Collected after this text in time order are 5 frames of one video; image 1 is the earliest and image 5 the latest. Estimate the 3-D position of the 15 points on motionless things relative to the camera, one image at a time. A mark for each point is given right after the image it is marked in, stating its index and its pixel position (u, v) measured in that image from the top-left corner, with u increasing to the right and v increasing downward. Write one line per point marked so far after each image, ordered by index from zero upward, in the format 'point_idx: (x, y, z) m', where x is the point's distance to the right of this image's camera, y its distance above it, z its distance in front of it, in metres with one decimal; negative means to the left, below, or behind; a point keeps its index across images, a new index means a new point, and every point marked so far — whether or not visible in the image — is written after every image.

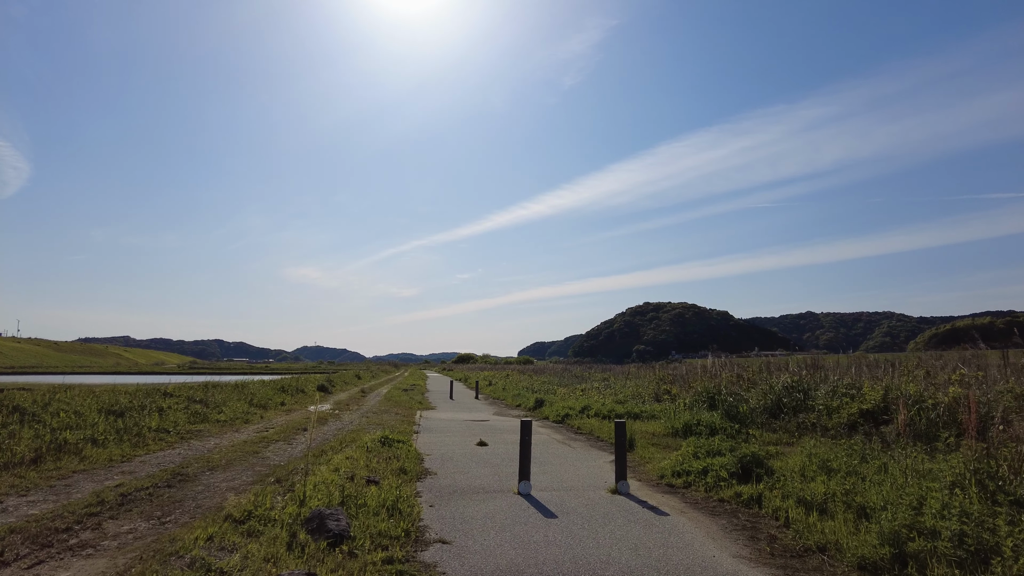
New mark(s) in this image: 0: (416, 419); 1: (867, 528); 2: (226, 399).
0: (-3.1, -4.2, +17.5) m
1: (+3.4, -2.3, +5.3) m
2: (-10.1, -3.9, +19.4) m
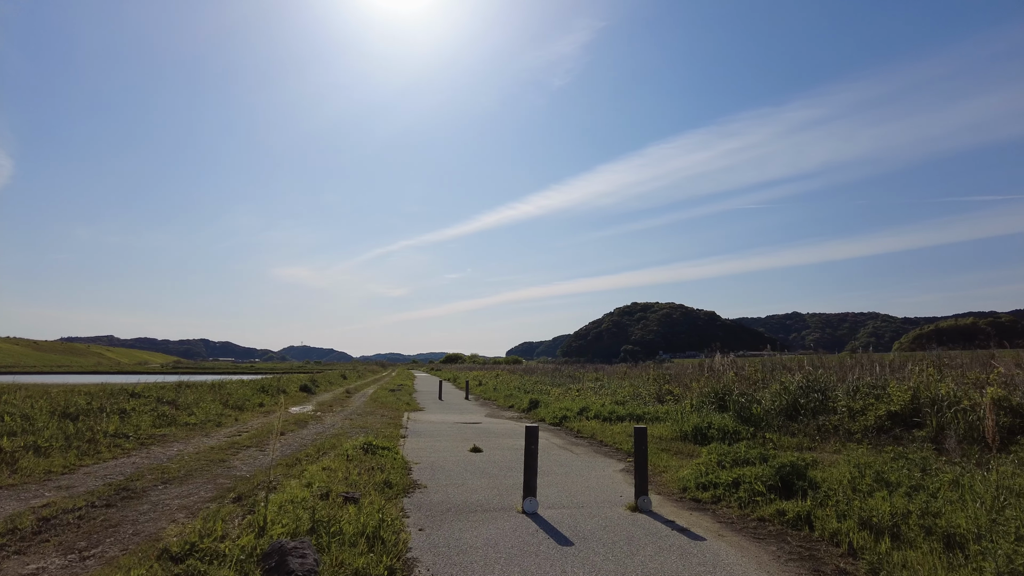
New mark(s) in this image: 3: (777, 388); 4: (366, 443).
0: (-3.2, -4.0, +16.3) m
1: (+3.5, -2.1, +4.3) m
2: (-10.3, -3.7, +18.0) m
3: (+6.8, -2.6, +14.2) m
4: (-2.7, -2.9, +10.3) m
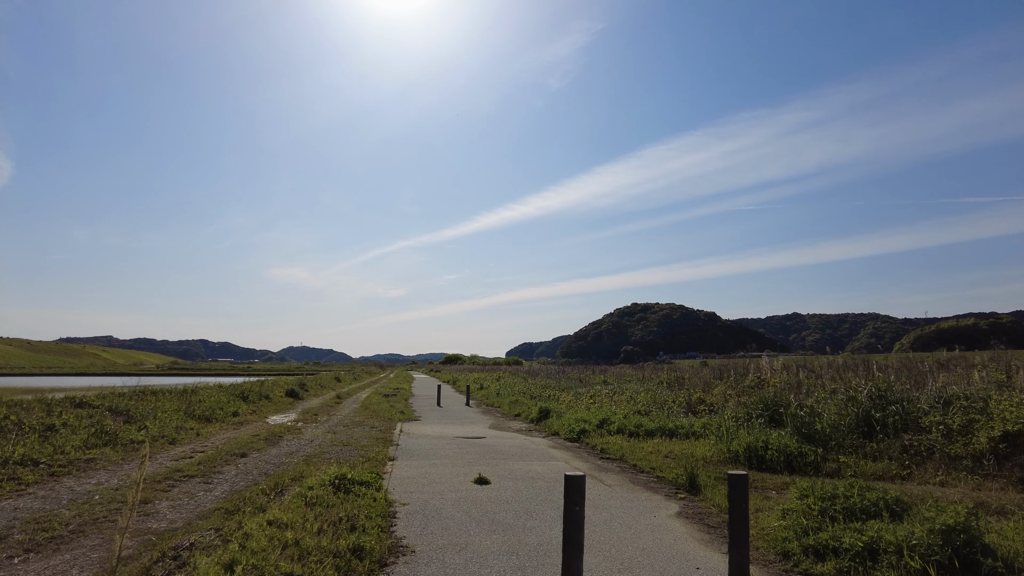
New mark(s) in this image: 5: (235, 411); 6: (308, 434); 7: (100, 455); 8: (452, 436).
0: (-3.0, -3.8, +13.9) m
1: (+3.8, -1.9, +1.9) m
2: (-10.1, -3.5, +15.6) m
3: (+7.0, -2.4, +11.8) m
4: (-2.5, -2.7, +7.9) m
5: (-9.8, -4.3, +19.6) m
6: (-5.6, -4.0, +15.3) m
7: (-7.5, -3.0, +10.1) m
8: (-1.6, -3.8, +14.3) m
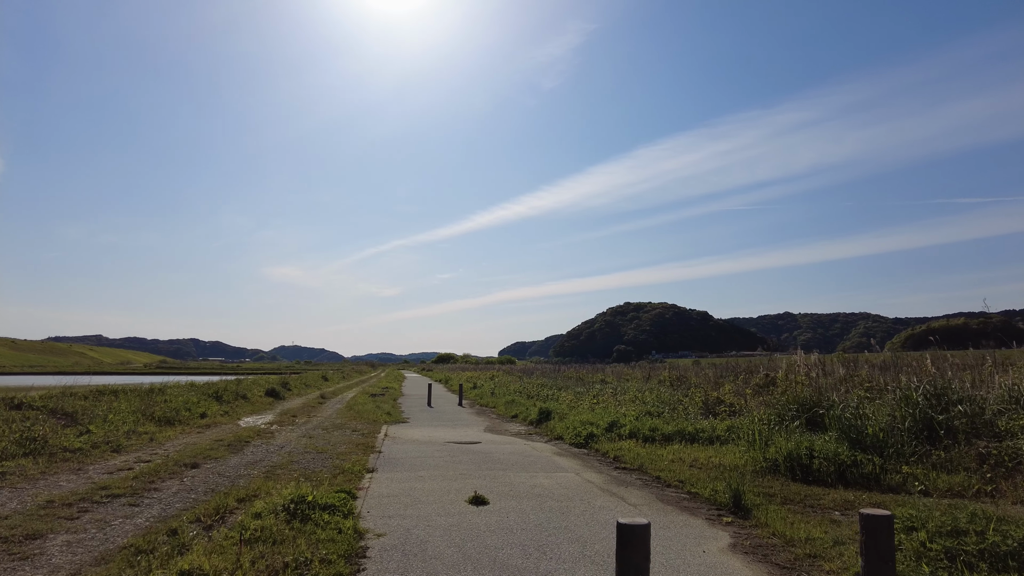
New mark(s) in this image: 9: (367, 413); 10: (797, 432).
0: (-3.0, -3.4, +12.3) m
1: (+3.9, -1.6, +0.3) m
2: (-10.1, -3.1, +13.9) m
3: (+7.0, -2.0, +10.2) m
4: (-2.4, -2.4, +6.2) m
5: (-9.9, -4.0, +17.9) m
6: (-5.7, -3.7, +13.6) m
7: (-7.5, -2.7, +8.3) m
8: (-1.6, -3.5, +12.6) m
9: (-5.0, -4.3, +18.9) m
10: (+5.4, -2.7, +10.4) m
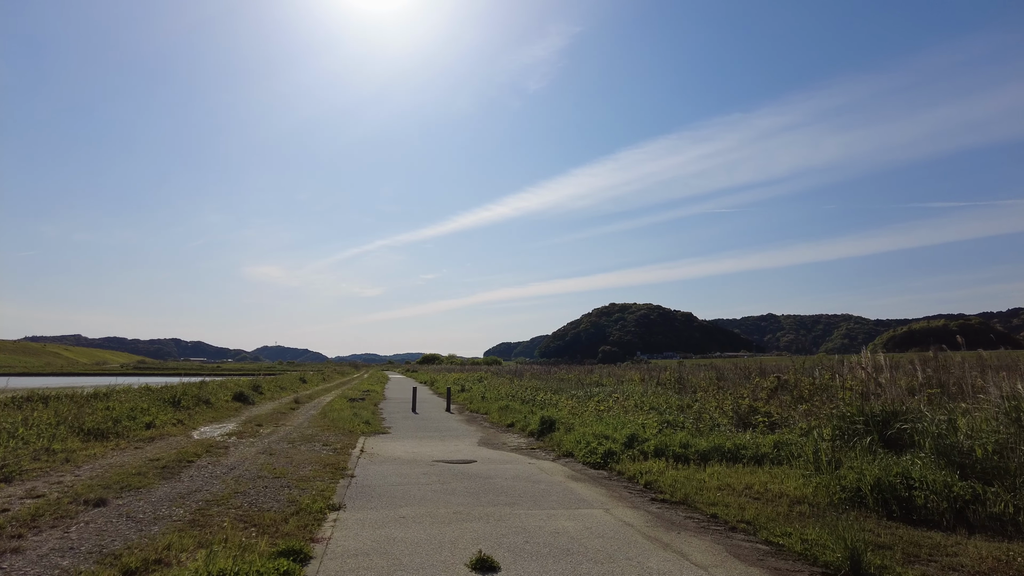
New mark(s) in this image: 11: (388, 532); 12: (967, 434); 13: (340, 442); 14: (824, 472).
0: (-2.9, -3.2, +10.0) m
1: (+4.3, -1.4, -1.8) m
2: (-10.1, -2.8, +11.4) m
3: (+7.1, -1.8, +8.2) m
4: (-2.2, -2.1, +4.0) m
5: (-10.0, -3.7, +15.4) m
6: (-5.7, -3.4, +11.2) m
7: (-7.3, -2.4, +6.0) m
8: (-1.6, -3.2, +10.4) m
9: (-5.1, -4.0, +16.6) m
10: (+5.5, -2.5, +8.3) m
11: (-1.4, -2.7, +6.0) m
12: (+6.4, -2.1, +7.8) m
13: (-4.0, -3.6, +12.8) m
14: (+4.6, -2.7, +8.2) m
